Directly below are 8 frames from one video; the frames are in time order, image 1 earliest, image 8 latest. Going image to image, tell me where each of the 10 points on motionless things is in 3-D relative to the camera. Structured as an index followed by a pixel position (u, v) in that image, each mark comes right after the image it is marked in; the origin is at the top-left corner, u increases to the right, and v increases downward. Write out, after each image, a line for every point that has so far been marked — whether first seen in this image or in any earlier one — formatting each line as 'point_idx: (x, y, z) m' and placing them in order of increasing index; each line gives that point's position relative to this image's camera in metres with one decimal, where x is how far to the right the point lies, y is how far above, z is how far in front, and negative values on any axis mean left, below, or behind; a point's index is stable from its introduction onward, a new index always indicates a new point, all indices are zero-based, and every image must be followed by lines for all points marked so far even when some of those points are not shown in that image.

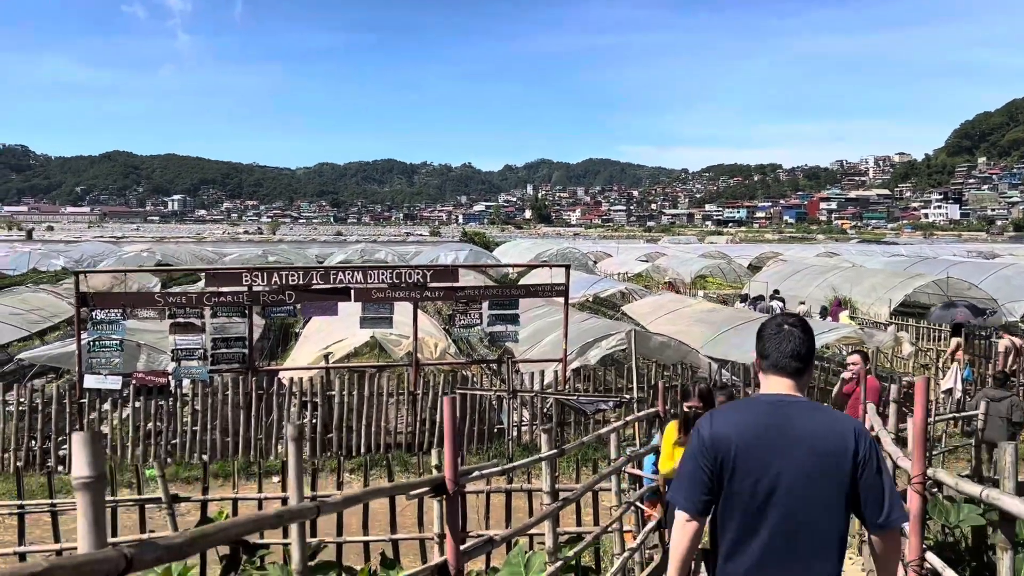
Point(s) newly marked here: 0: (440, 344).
0: (-0.9, -0.7, +10.0) m
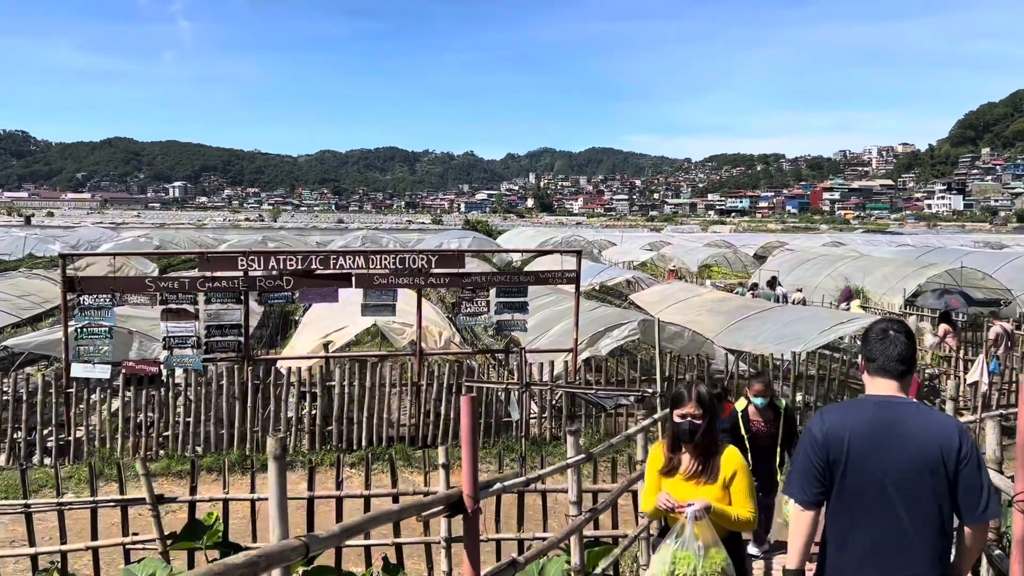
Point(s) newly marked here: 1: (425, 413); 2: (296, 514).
0: (-0.8, -0.5, +9.6) m
1: (-0.9, -1.2, +8.4) m
2: (-1.6, -1.7, +6.3) m
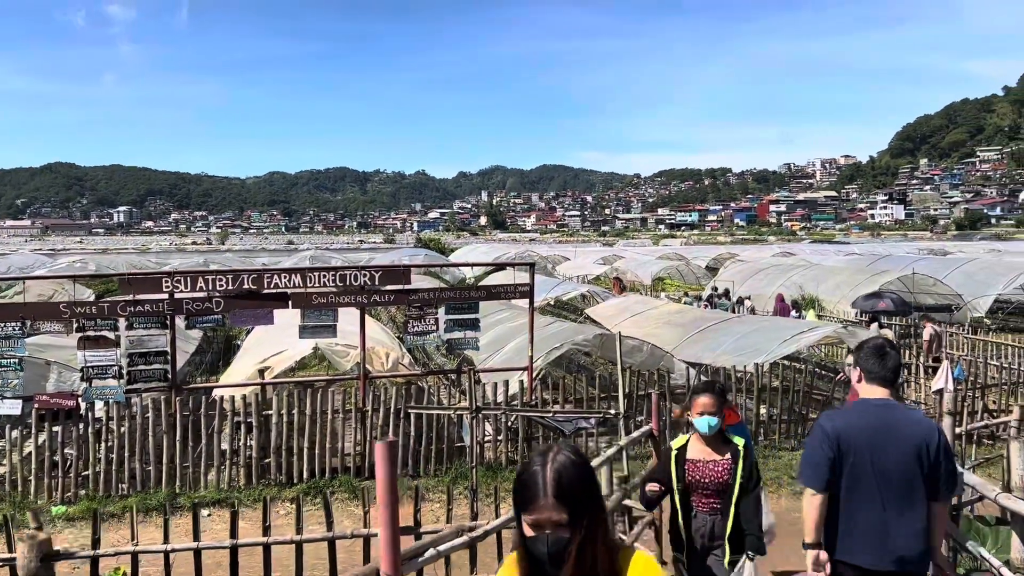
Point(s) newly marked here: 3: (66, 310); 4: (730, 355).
0: (-1.3, -0.7, +9.0) m
1: (-1.3, -1.4, +7.8) m
2: (-1.9, -1.8, +5.7) m
3: (-3.6, -0.2, +6.9) m
4: (+2.7, -0.8, +10.5) m
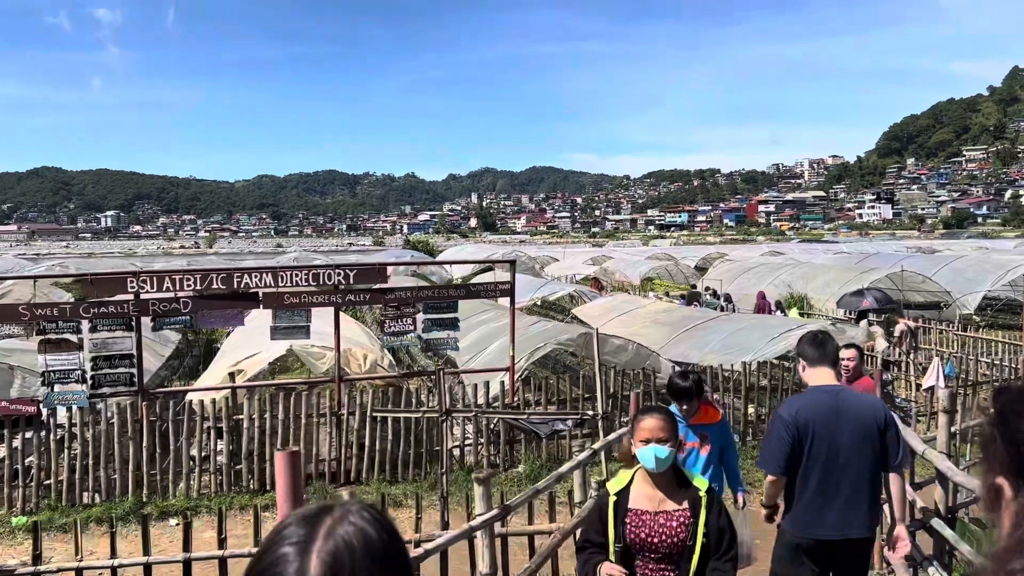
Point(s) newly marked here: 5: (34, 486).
0: (-1.5, -0.7, +8.8) m
1: (-1.5, -1.4, +7.6) m
2: (-2.1, -1.8, +5.5) m
3: (-3.8, -0.2, +6.6) m
4: (+2.5, -0.8, +10.3) m
5: (-3.8, -1.6, +6.8) m
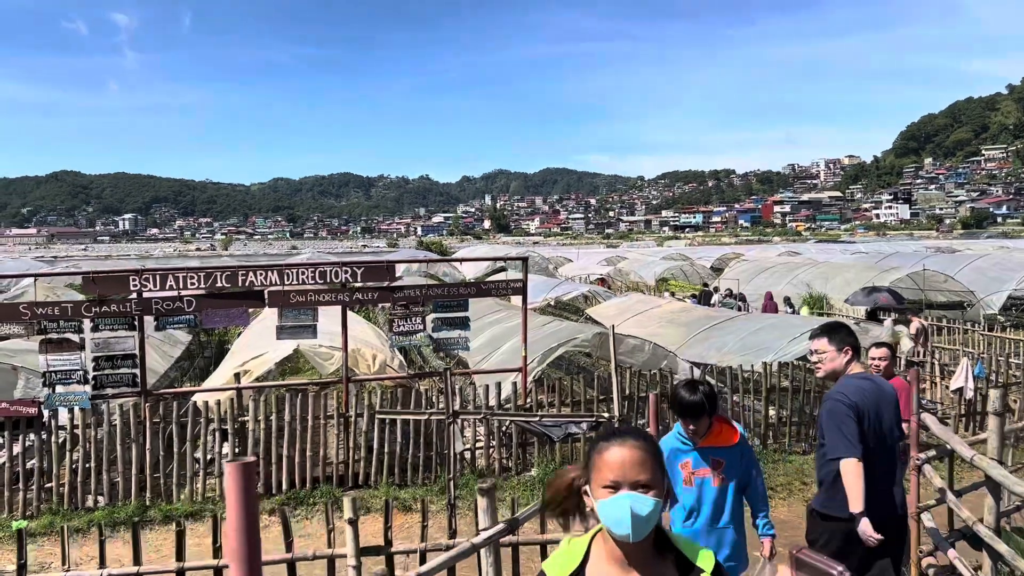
0: (-1.4, -0.7, +8.6) m
1: (-1.3, -1.4, +7.4) m
2: (-2.0, -1.8, +5.3) m
3: (-3.7, -0.2, +6.5) m
4: (+2.6, -0.8, +10.0) m
5: (-3.7, -1.6, +6.7) m
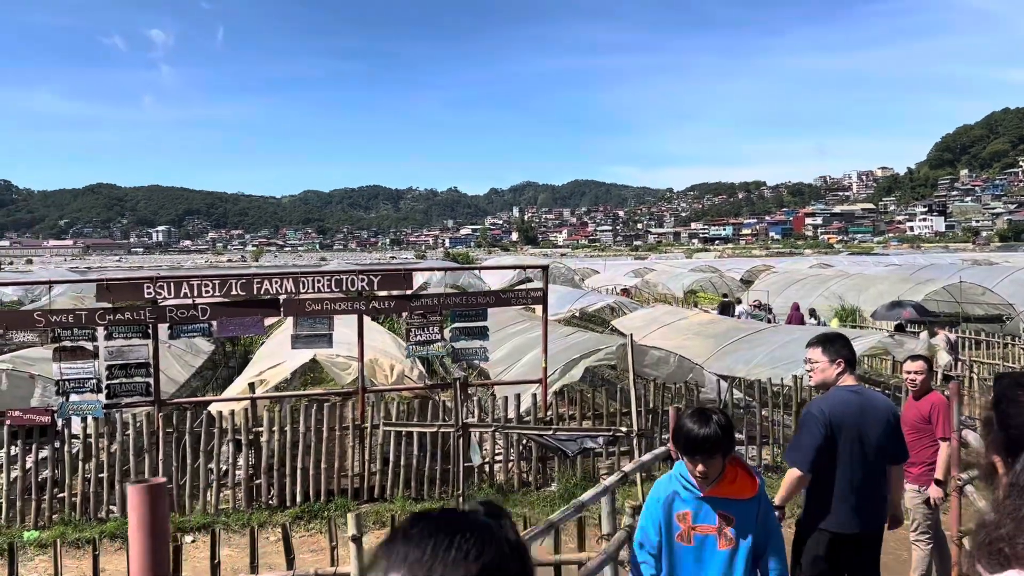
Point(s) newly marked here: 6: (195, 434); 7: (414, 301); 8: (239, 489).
0: (-1.1, -0.8, +8.4) m
1: (-1.2, -1.5, +7.2) m
2: (-1.9, -1.8, +5.1) m
3: (-3.6, -0.2, +6.4) m
4: (+2.9, -0.9, +9.7) m
5: (-3.6, -1.6, +6.6) m
6: (-2.6, -1.2, +6.8) m
7: (-0.8, -0.1, +7.1) m
8: (-2.2, -1.7, +7.0) m
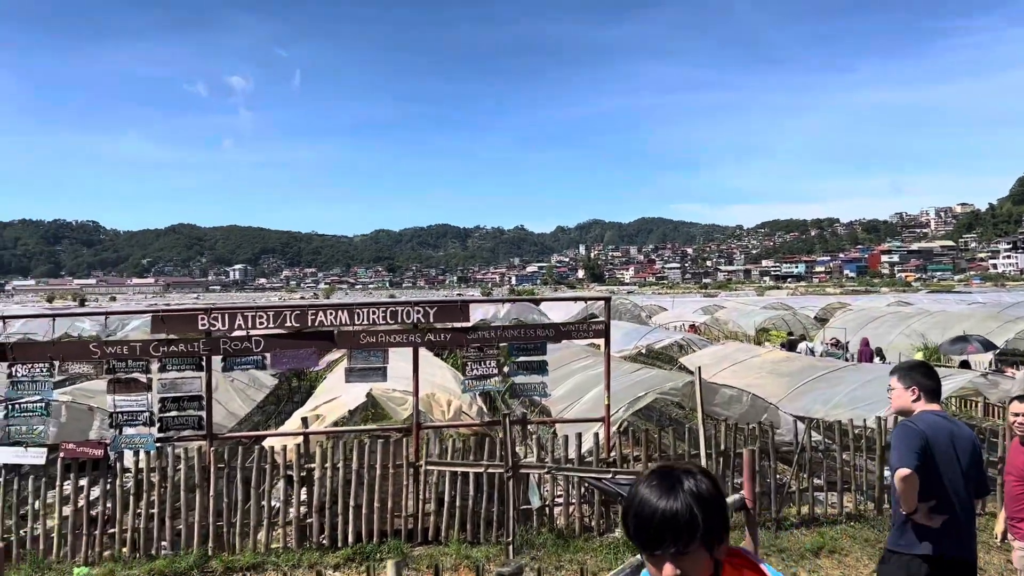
0: (-0.6, -1.1, +8.2) m
1: (-0.7, -1.7, +6.9) m
2: (-1.5, -2.0, +4.9) m
3: (-3.1, -0.5, +6.3) m
4: (+3.6, -1.3, +9.1) m
5: (-3.2, -1.9, +6.5) m
6: (-2.1, -1.4, +6.7) m
7: (-0.3, -0.4, +6.8) m
8: (-1.8, -1.9, +6.8) m
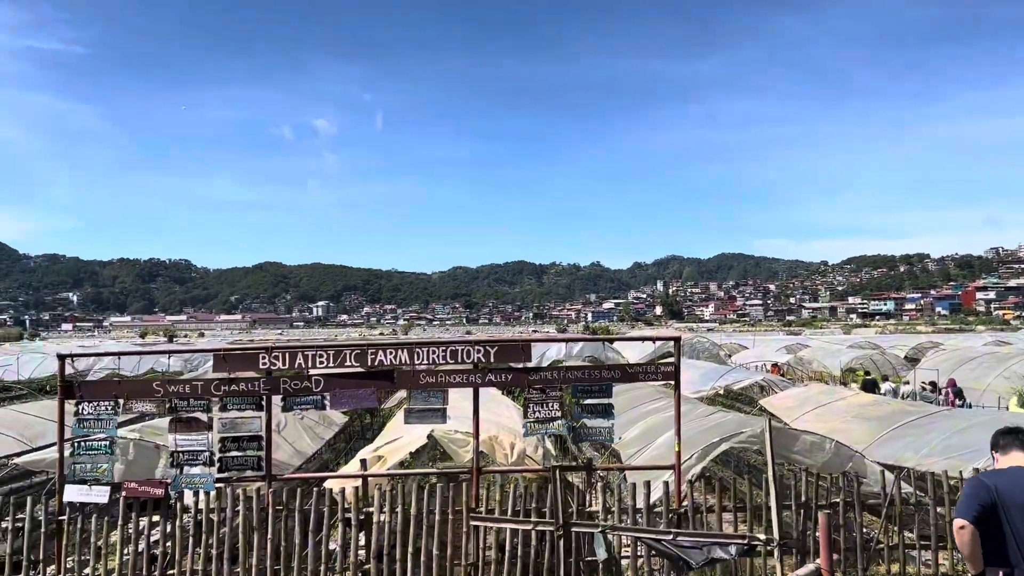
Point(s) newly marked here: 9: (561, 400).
0: (+0.1, -1.5, +7.9) m
1: (-0.2, -2.0, +6.7) m
2: (-1.2, -2.2, +4.7) m
3: (-2.7, -0.8, +6.4) m
4: (+4.3, -1.7, +8.5) m
5: (-2.7, -2.2, +6.4) m
6: (-1.6, -1.7, +6.5) m
7: (+0.2, -0.7, +6.6) m
8: (-1.3, -2.2, +6.6) m
9: (+0.4, -0.9, +6.7) m
